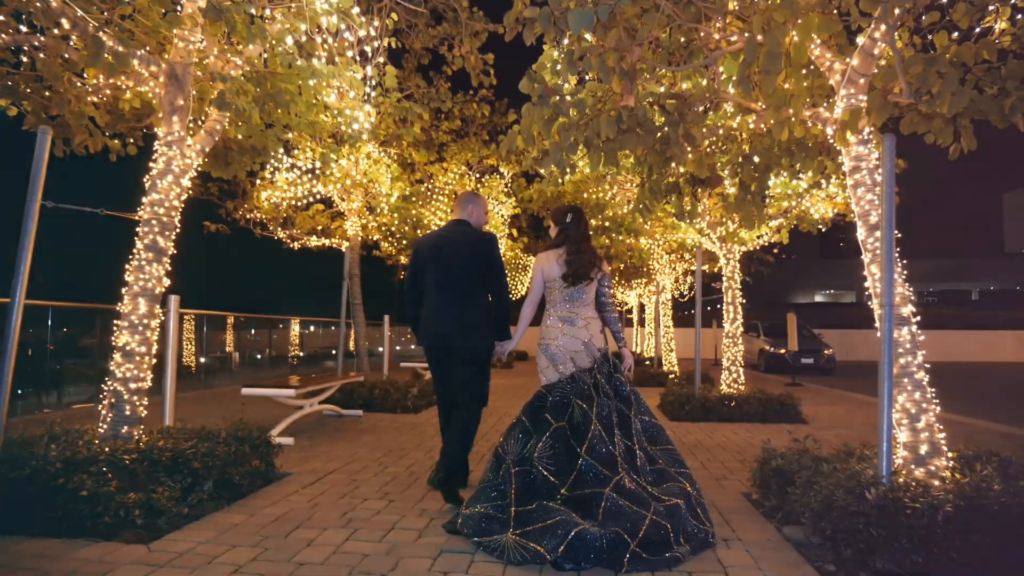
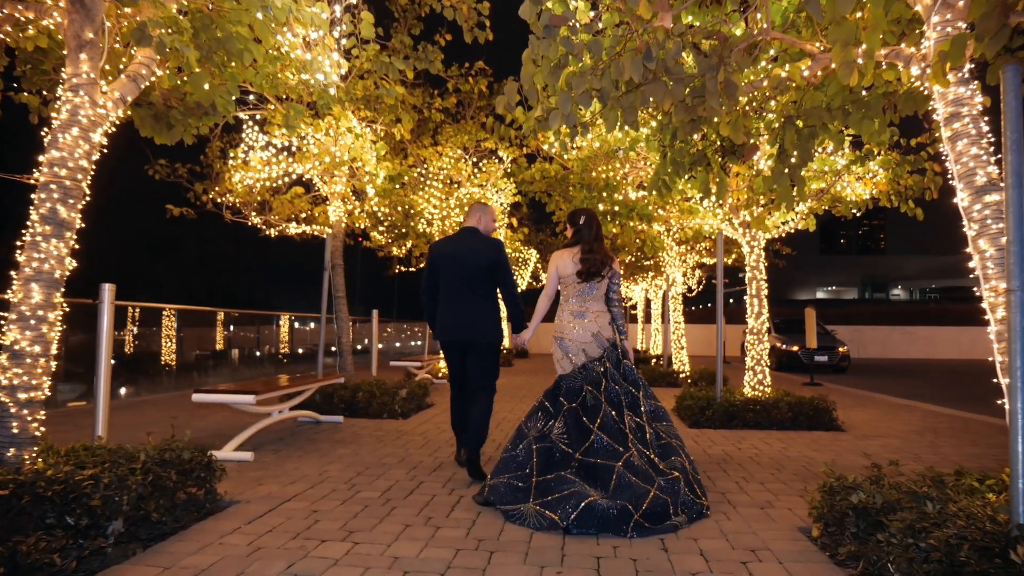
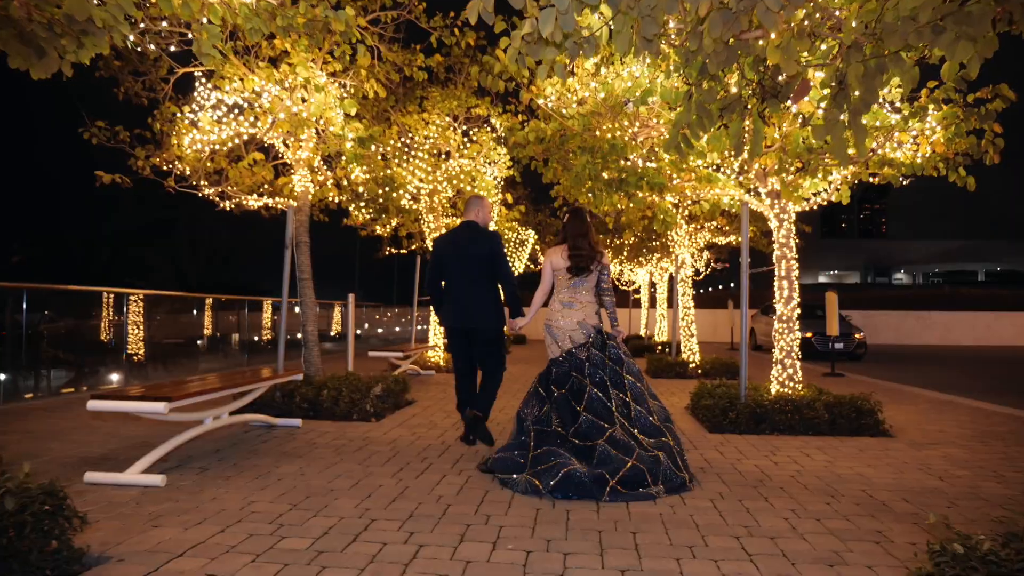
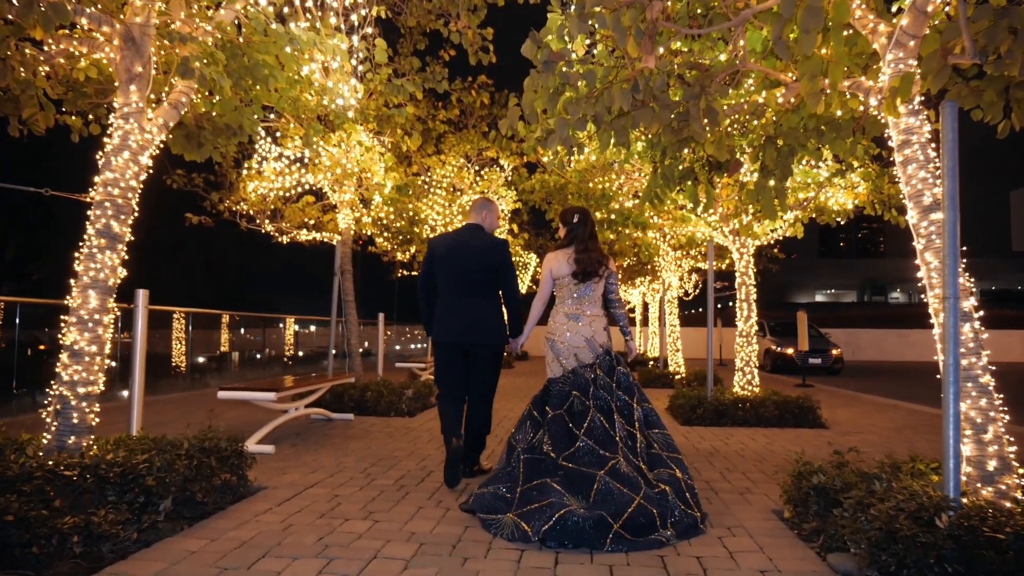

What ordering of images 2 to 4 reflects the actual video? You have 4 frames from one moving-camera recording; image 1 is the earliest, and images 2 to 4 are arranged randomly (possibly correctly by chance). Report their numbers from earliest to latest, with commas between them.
4, 2, 3
